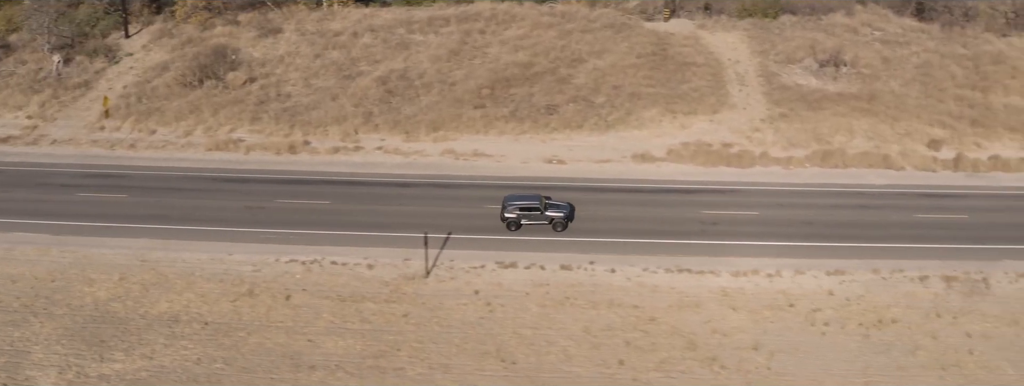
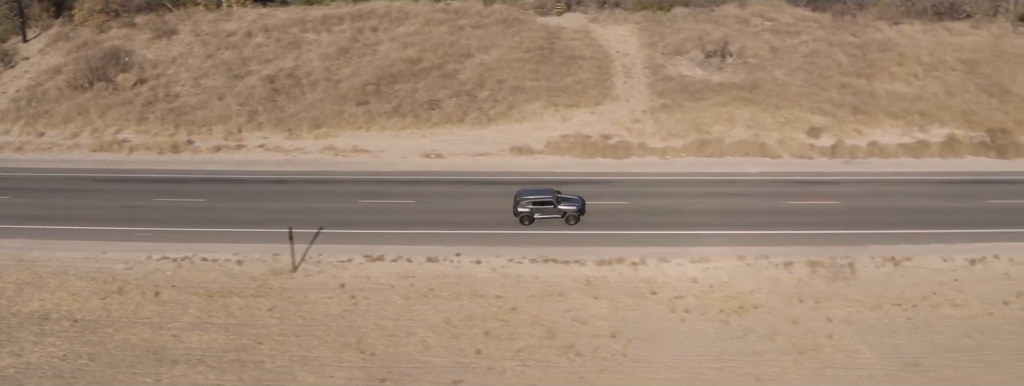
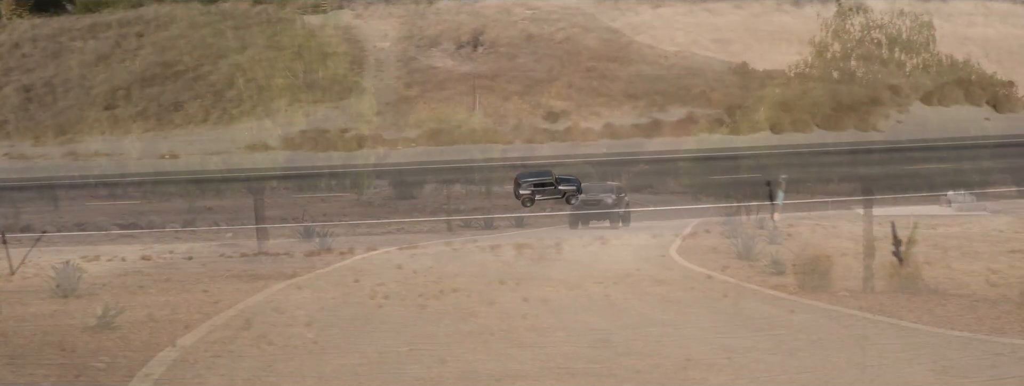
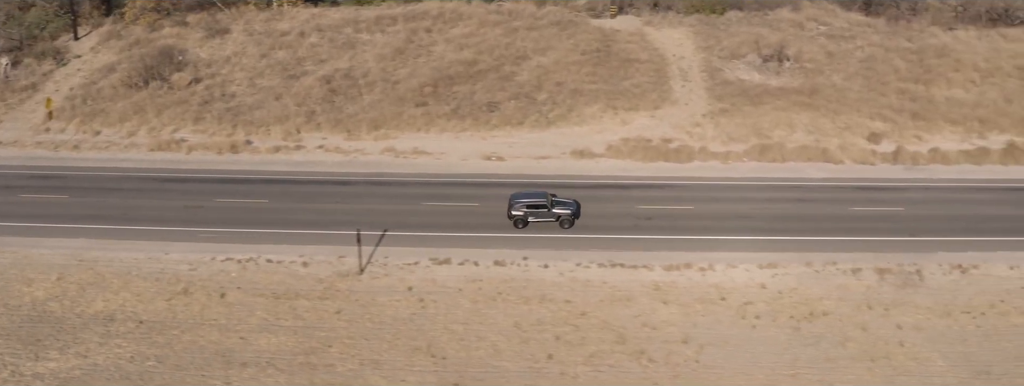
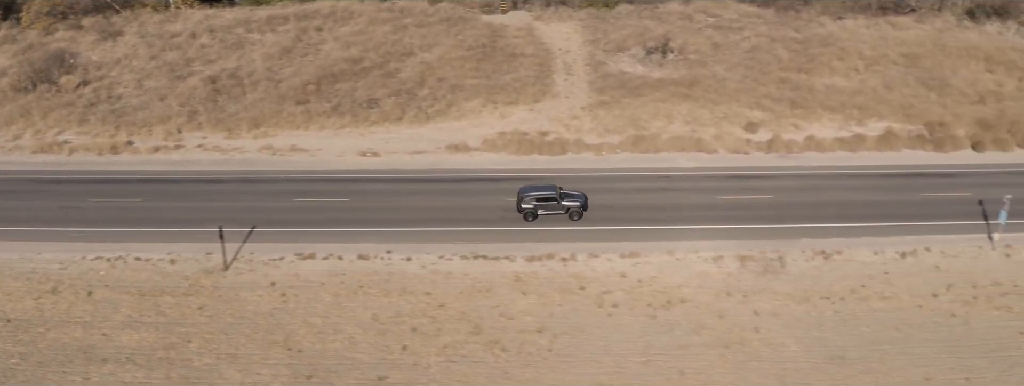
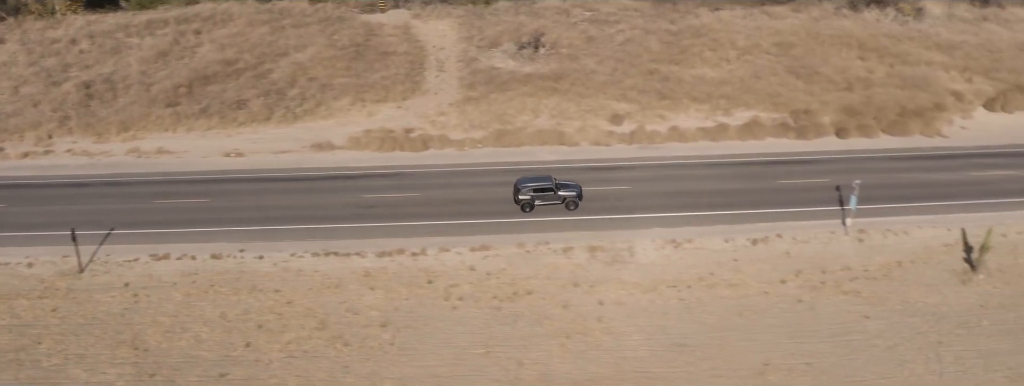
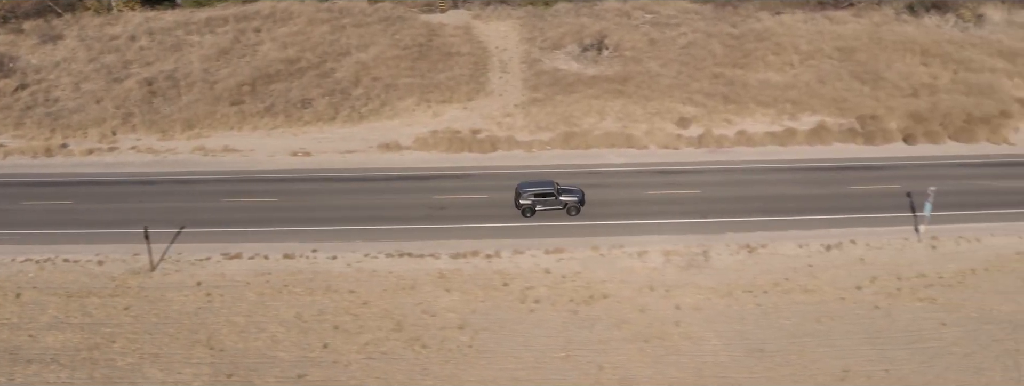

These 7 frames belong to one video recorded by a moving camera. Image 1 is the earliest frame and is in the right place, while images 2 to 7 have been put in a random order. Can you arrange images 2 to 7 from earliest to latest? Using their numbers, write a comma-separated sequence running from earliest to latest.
4, 2, 5, 7, 6, 3
